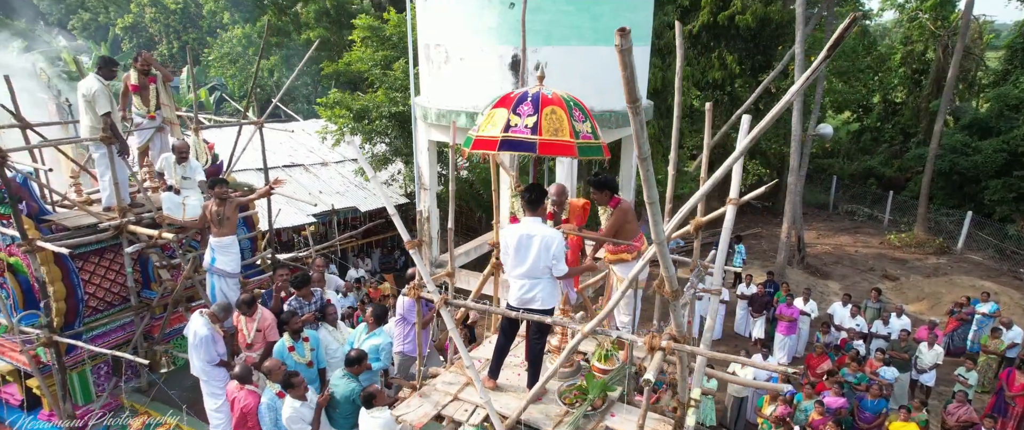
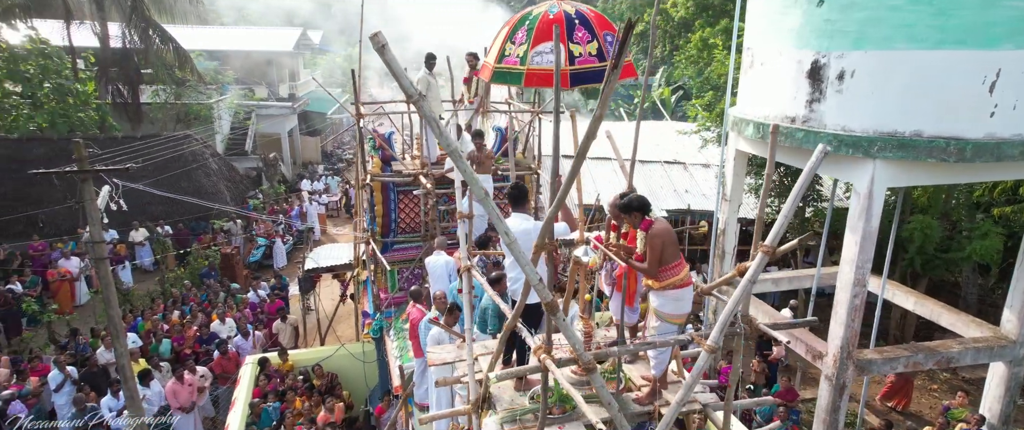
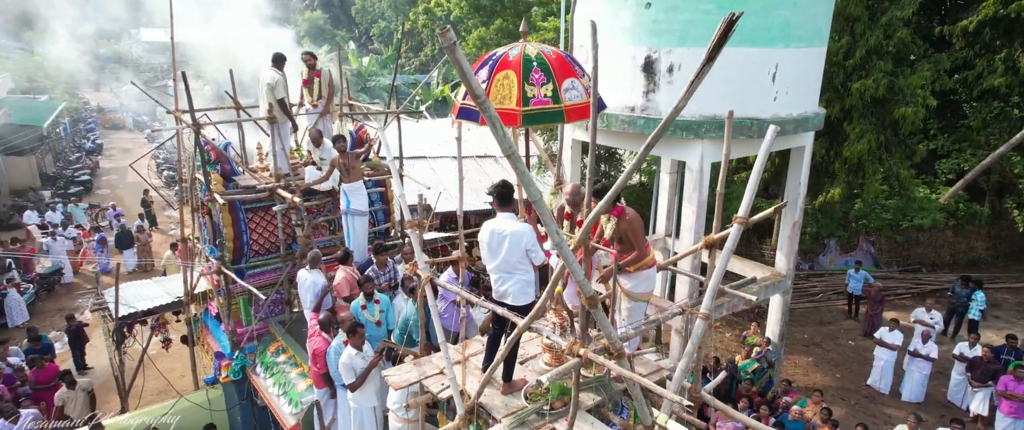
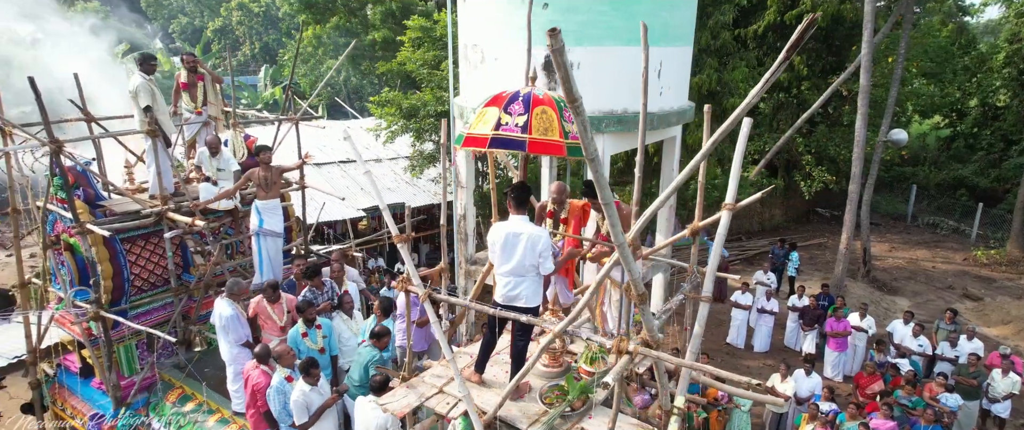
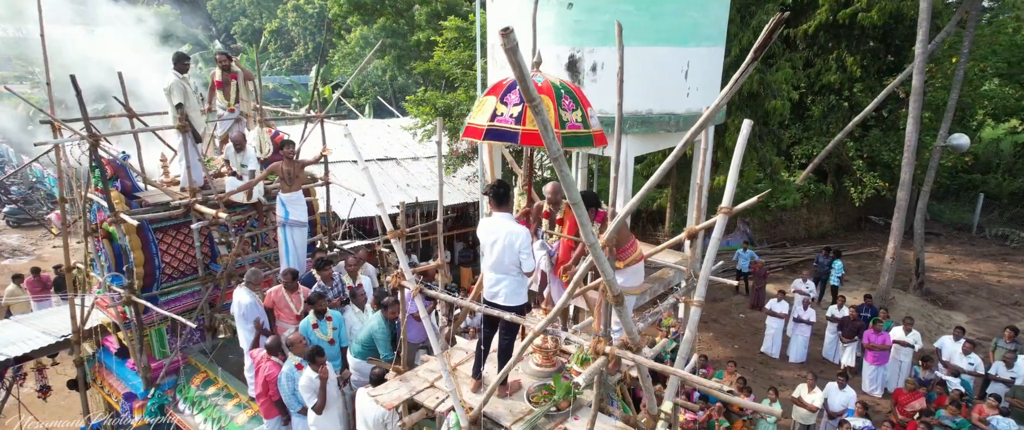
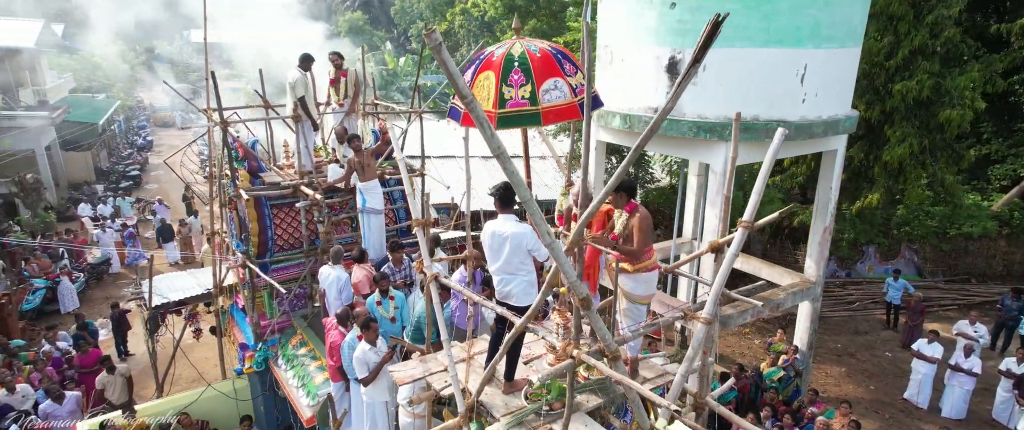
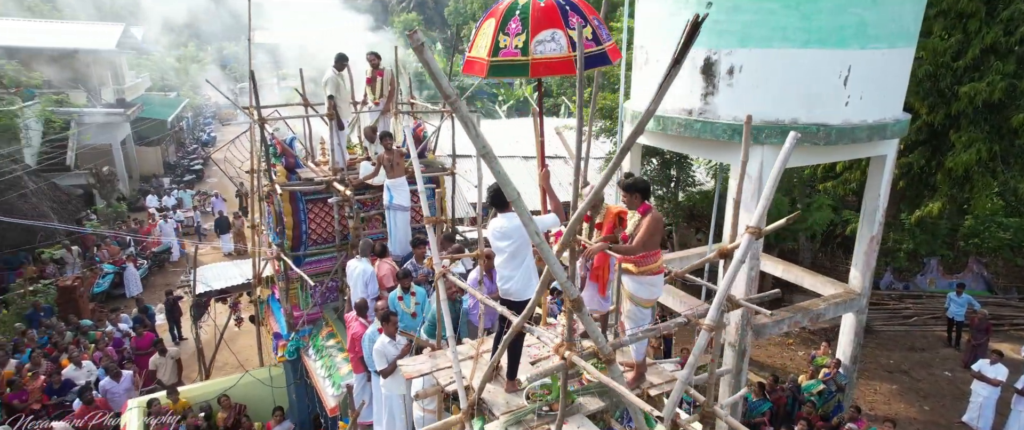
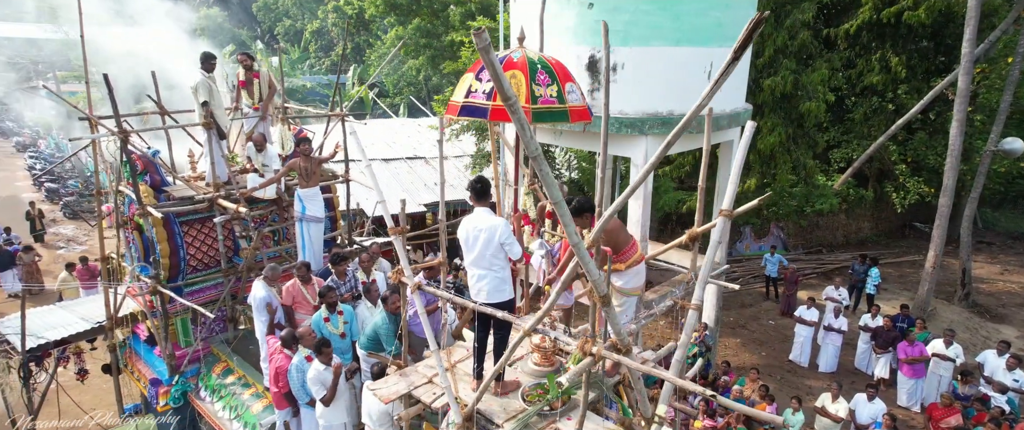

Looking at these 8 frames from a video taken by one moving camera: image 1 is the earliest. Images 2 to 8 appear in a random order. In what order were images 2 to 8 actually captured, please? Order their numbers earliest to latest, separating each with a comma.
4, 5, 8, 3, 6, 7, 2
